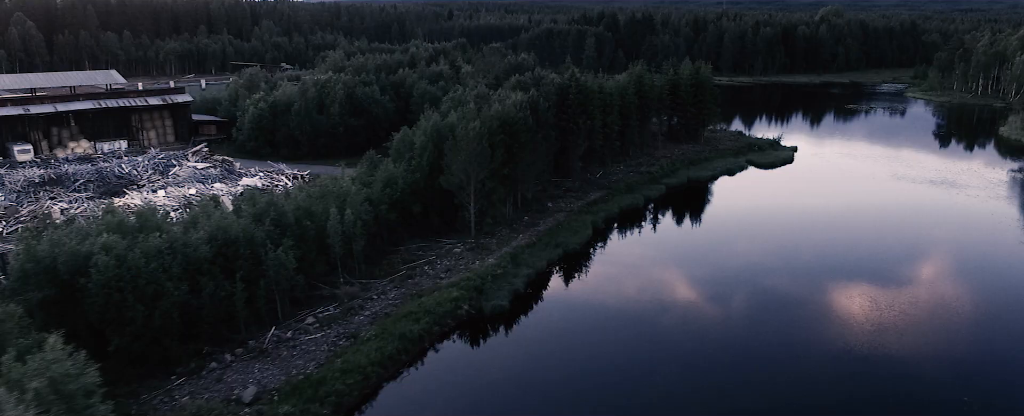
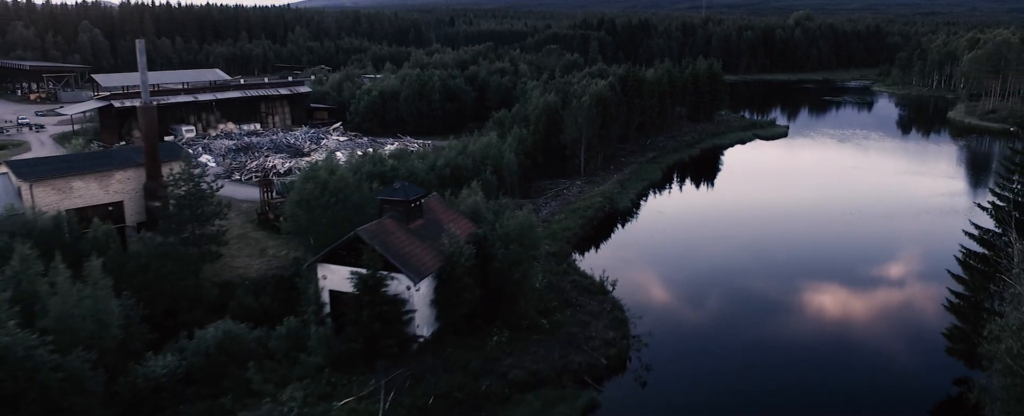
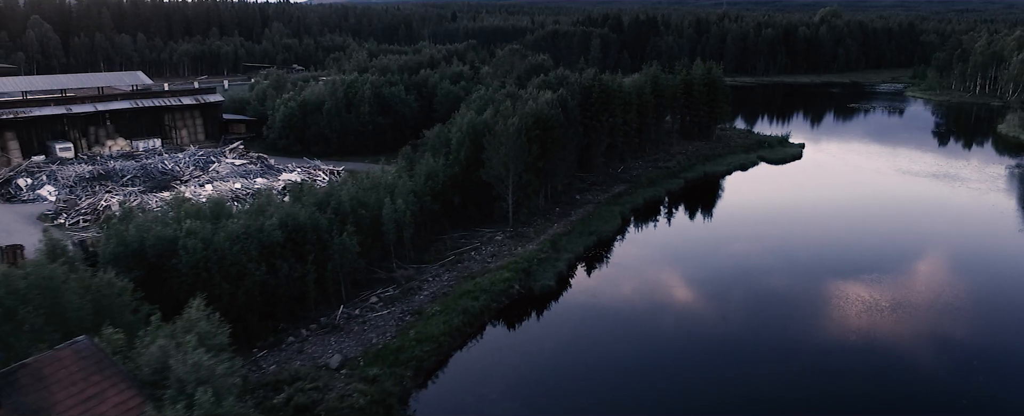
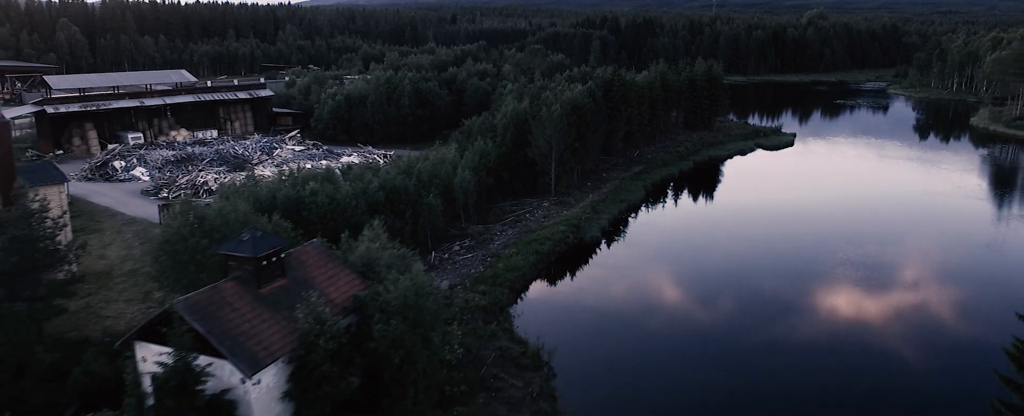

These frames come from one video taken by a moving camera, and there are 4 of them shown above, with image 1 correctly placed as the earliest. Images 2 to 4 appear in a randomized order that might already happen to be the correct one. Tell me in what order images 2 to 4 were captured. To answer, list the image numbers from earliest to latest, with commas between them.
3, 4, 2
